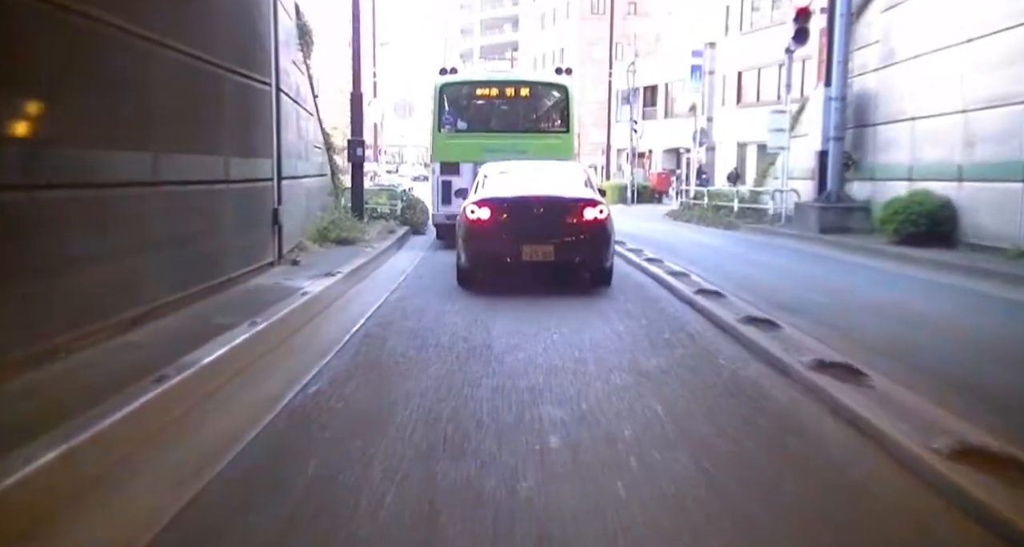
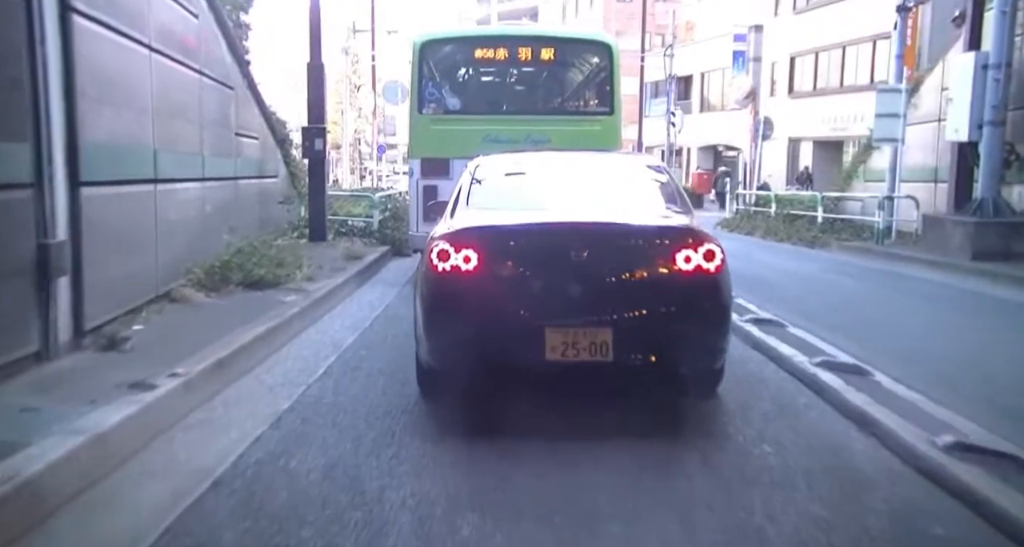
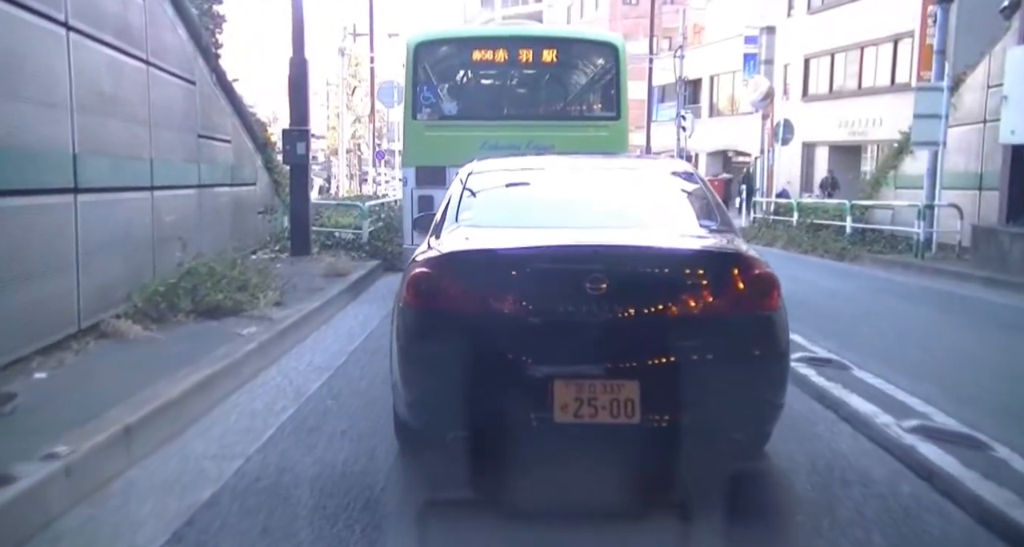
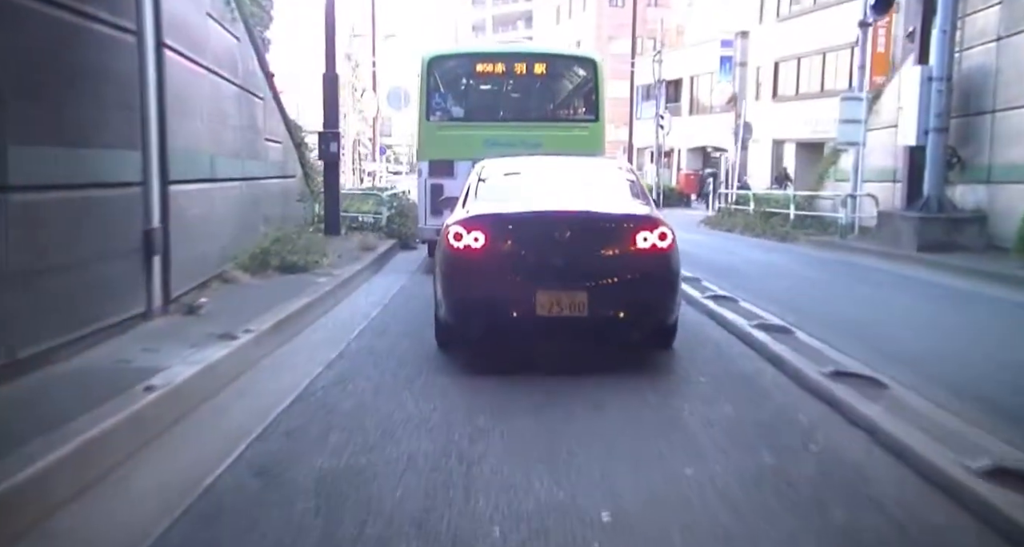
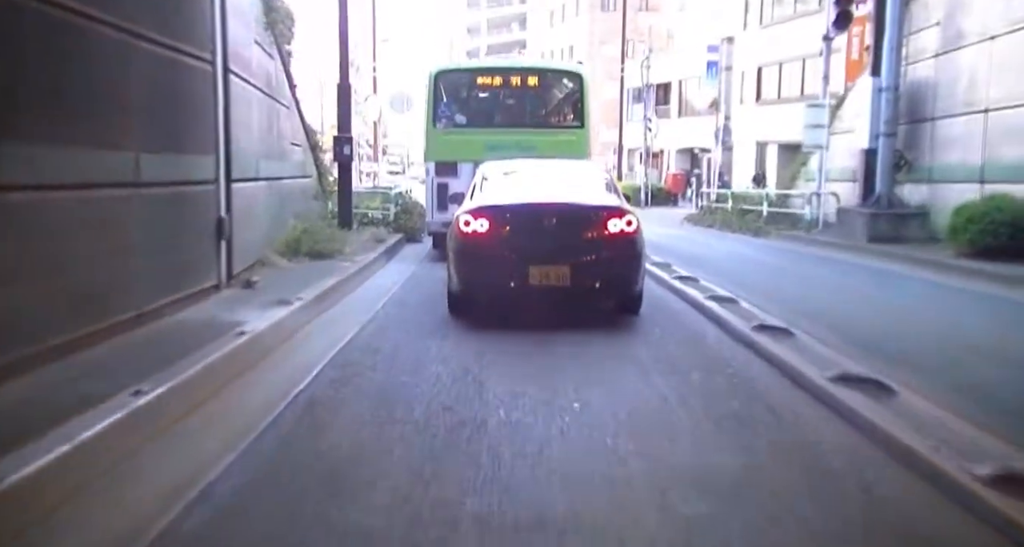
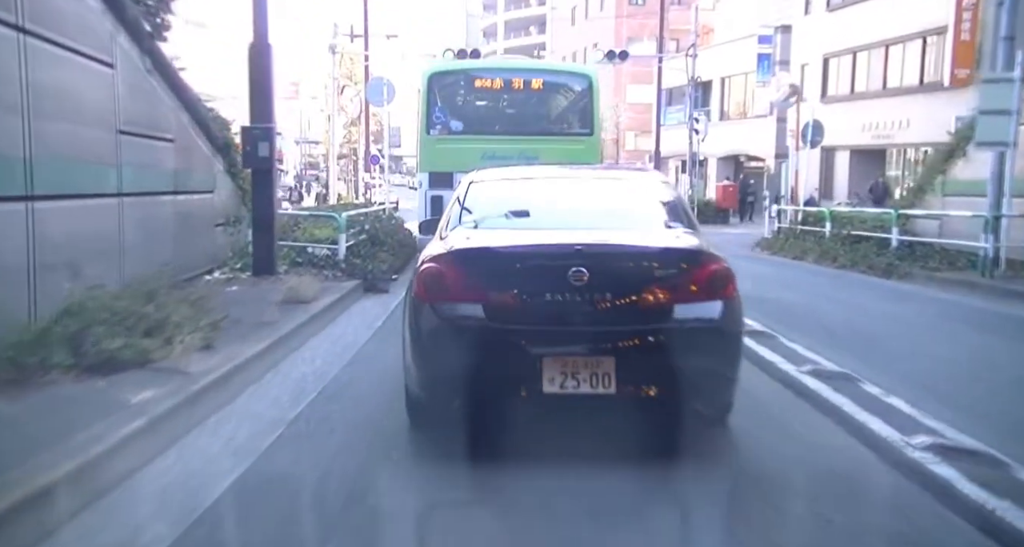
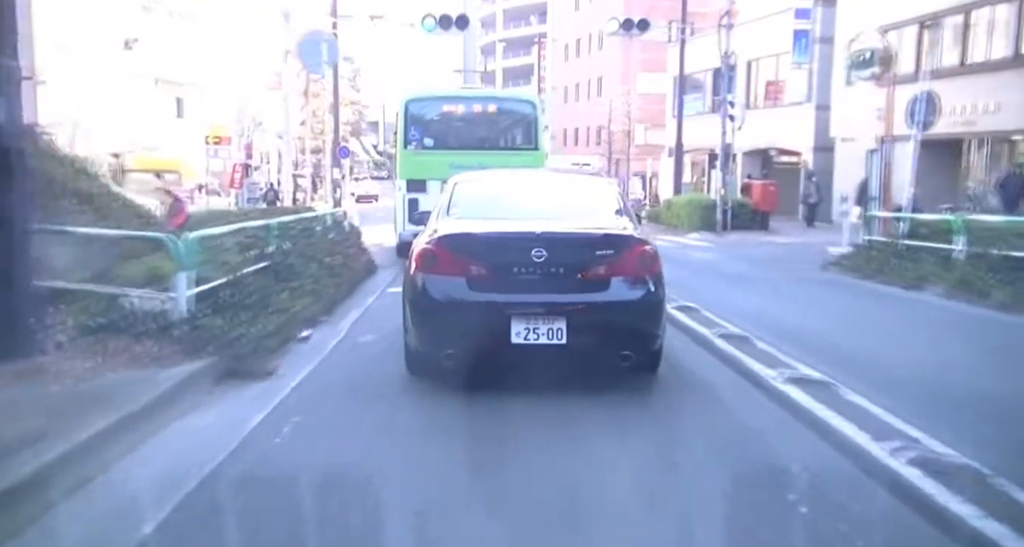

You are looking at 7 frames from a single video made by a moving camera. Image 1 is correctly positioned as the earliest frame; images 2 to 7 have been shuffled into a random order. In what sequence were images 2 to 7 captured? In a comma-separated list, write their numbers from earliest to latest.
5, 4, 2, 3, 6, 7
